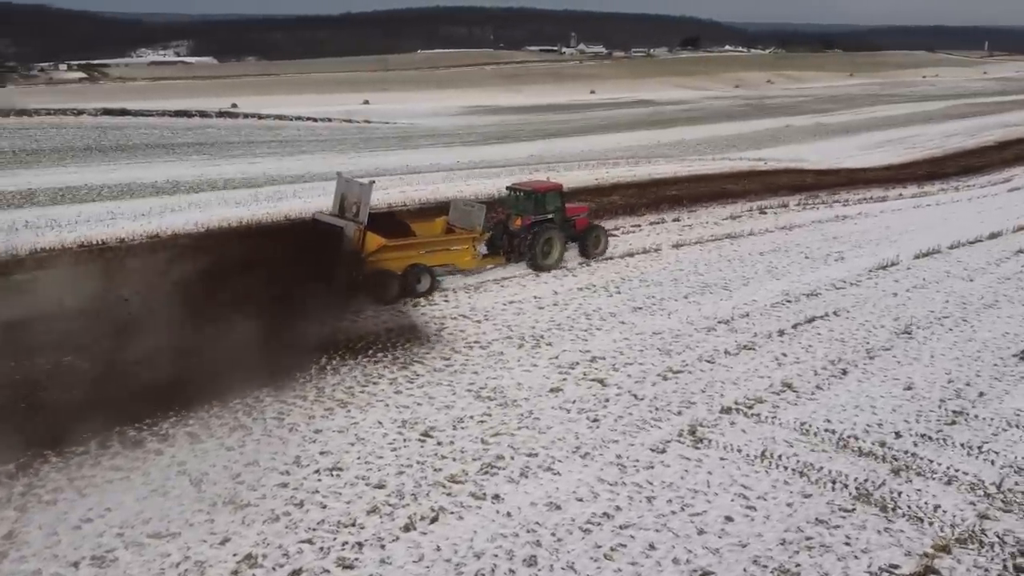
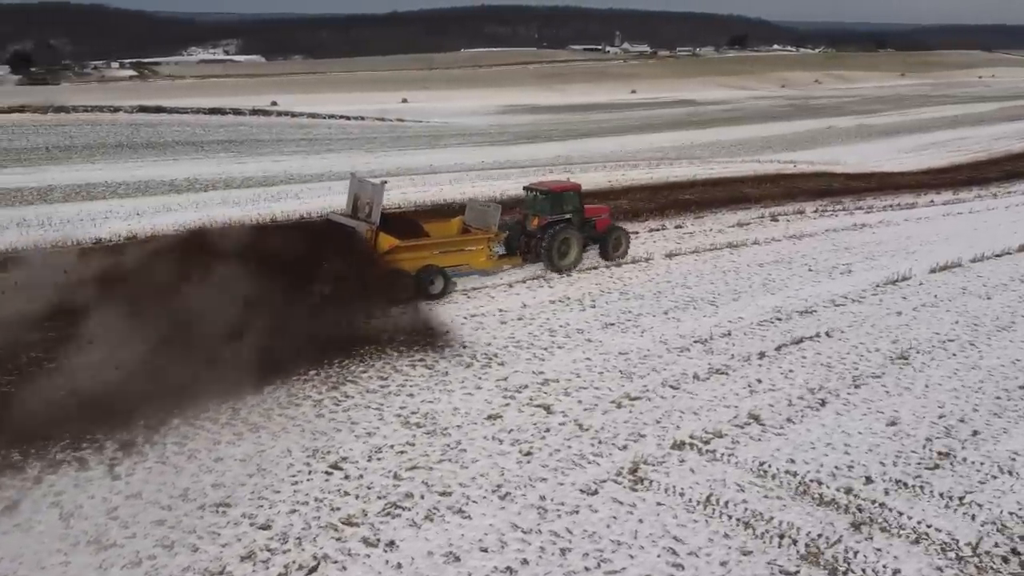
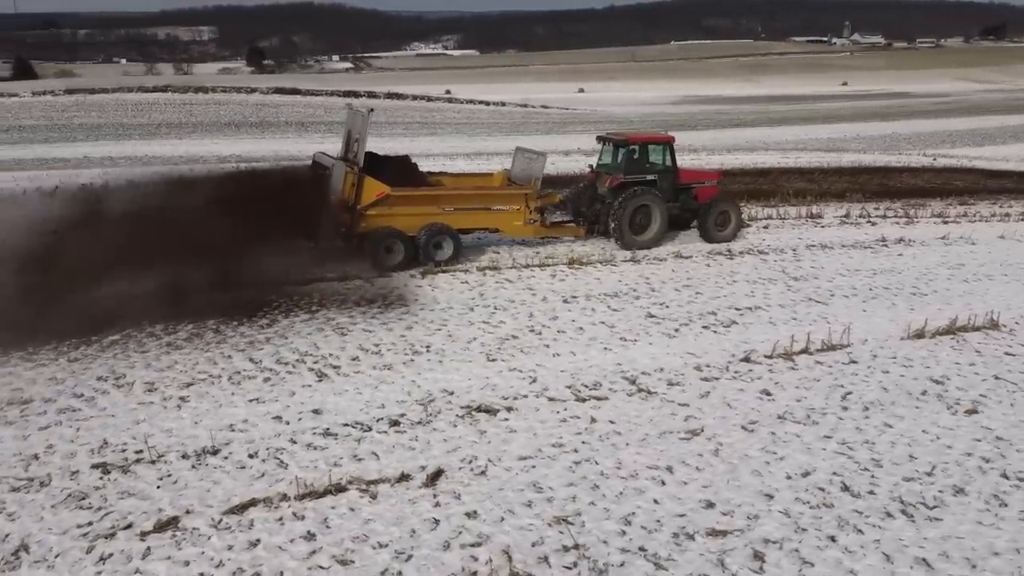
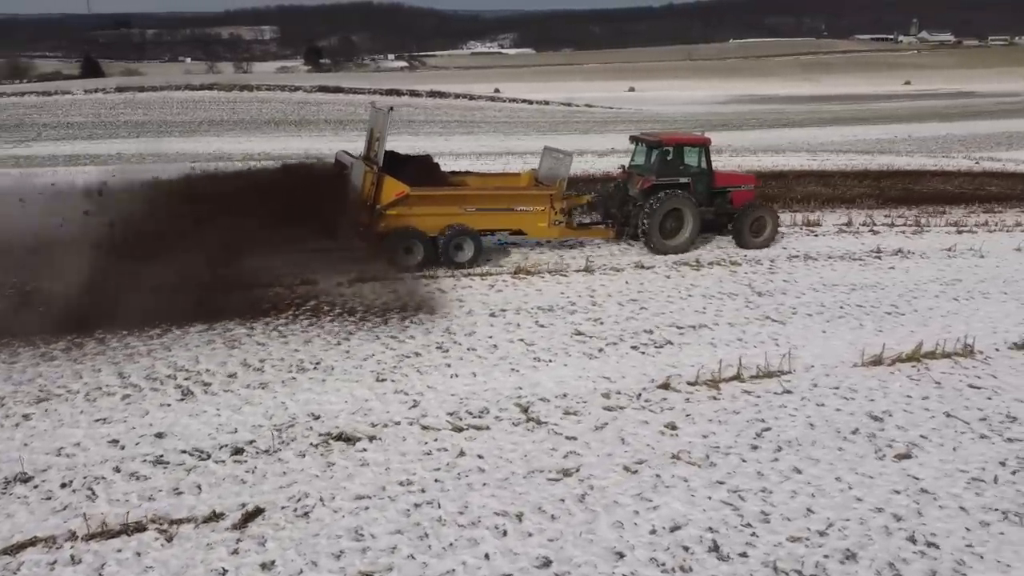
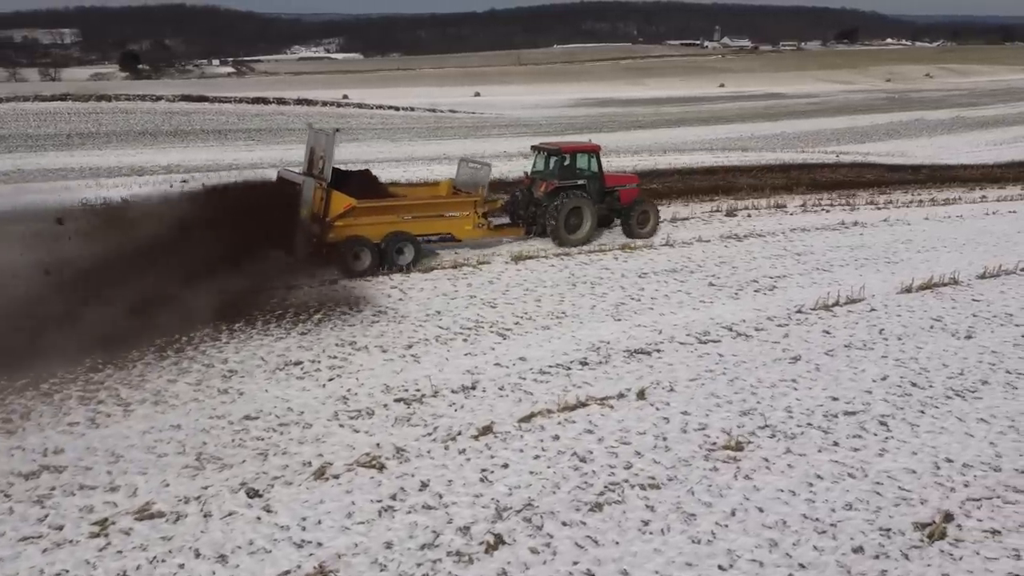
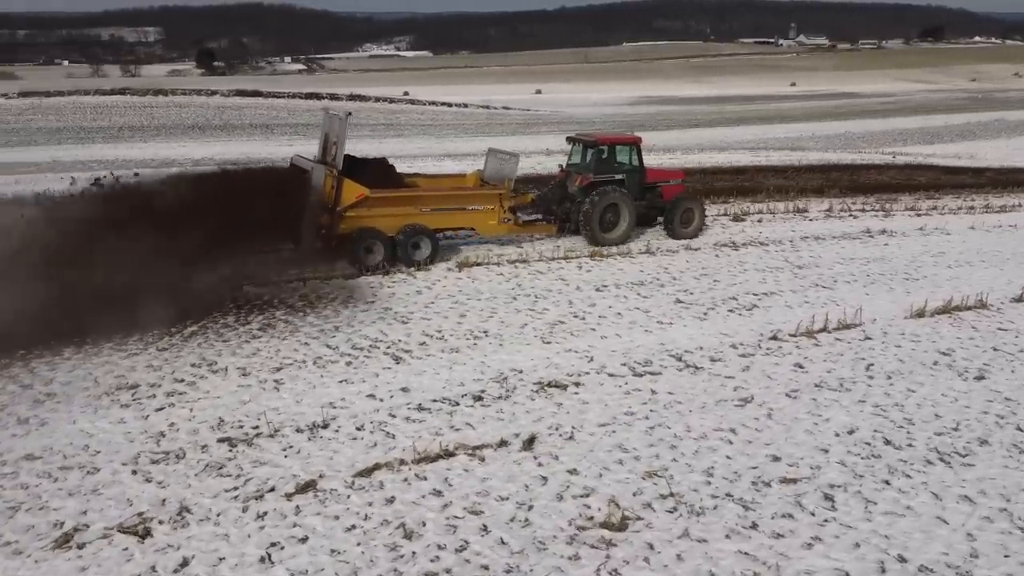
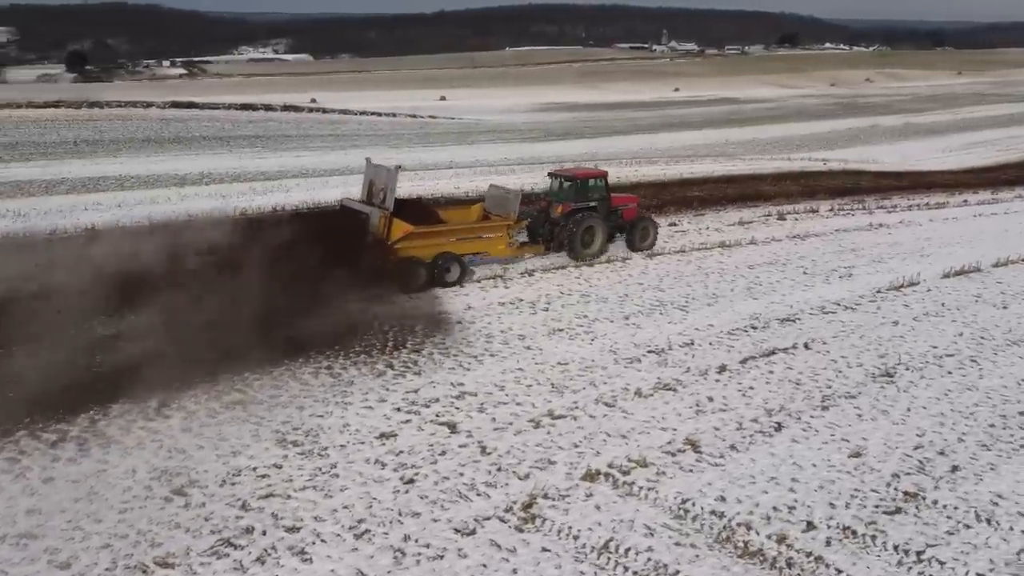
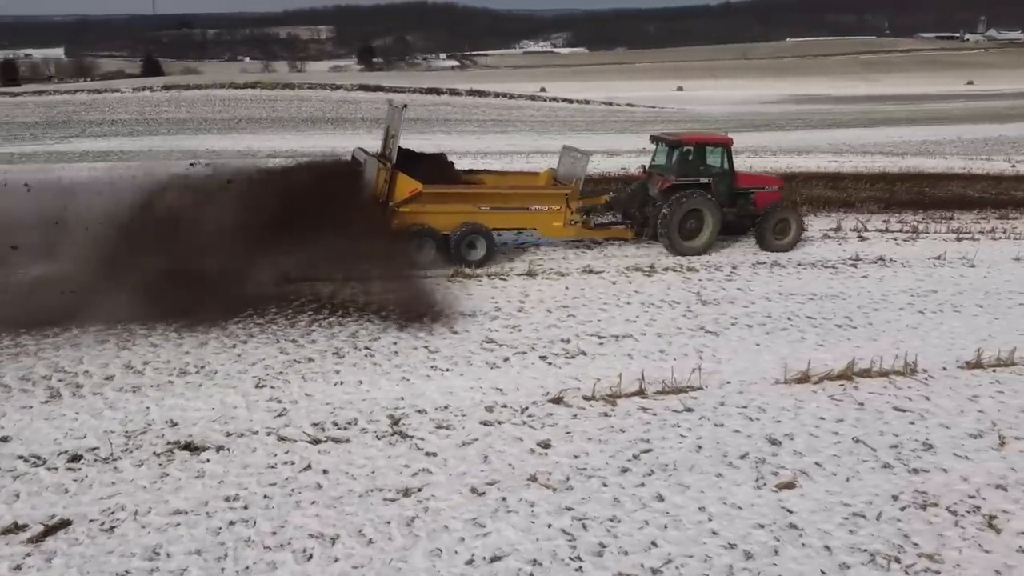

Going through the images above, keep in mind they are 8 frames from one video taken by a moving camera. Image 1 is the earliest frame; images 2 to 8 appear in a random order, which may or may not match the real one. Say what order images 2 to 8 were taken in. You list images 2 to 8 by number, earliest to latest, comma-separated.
2, 7, 5, 6, 3, 4, 8
